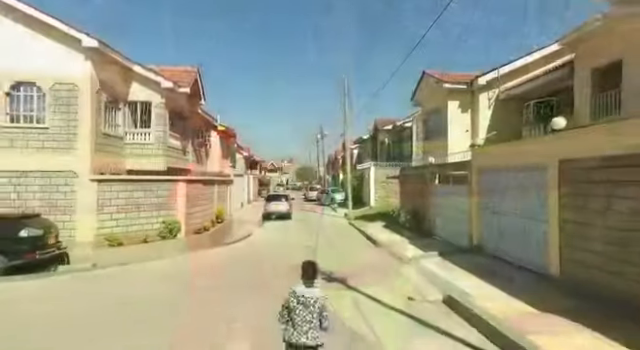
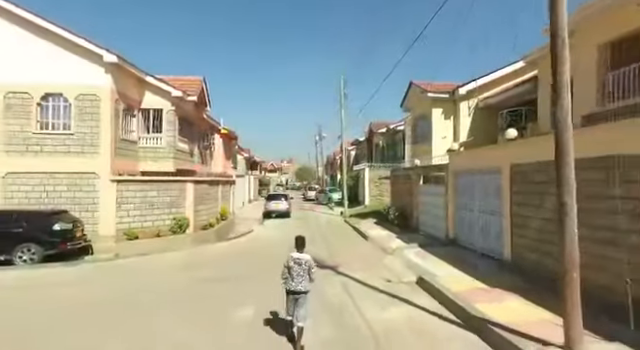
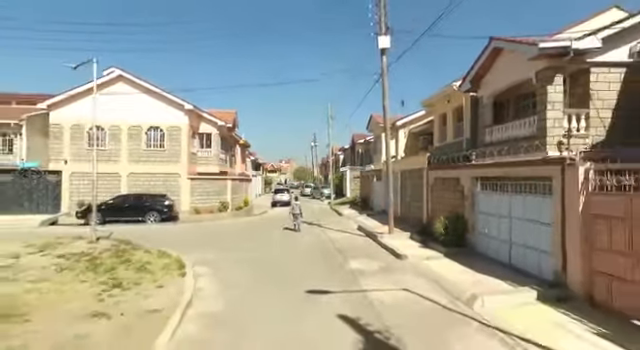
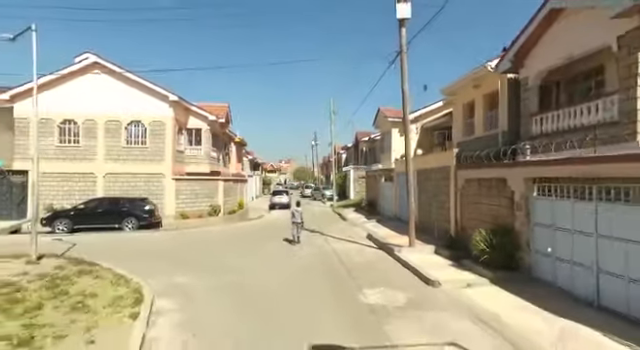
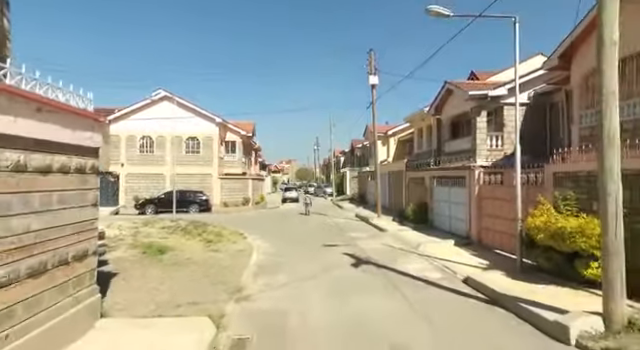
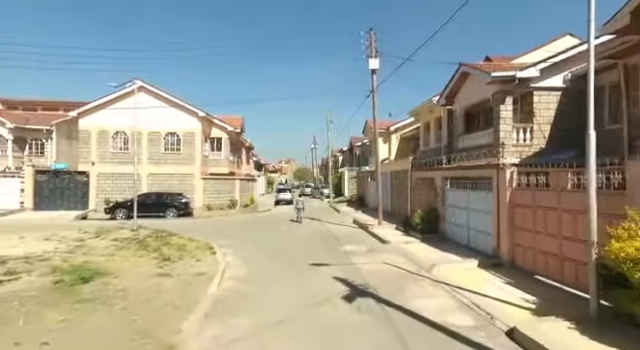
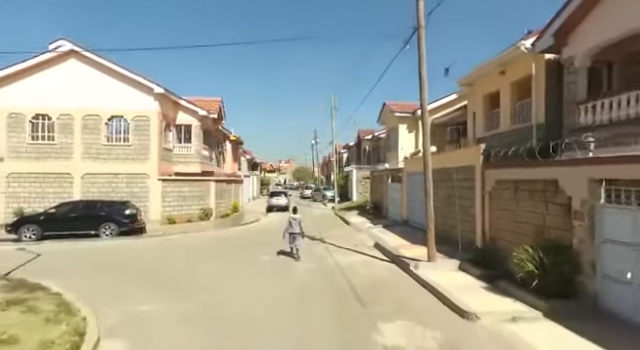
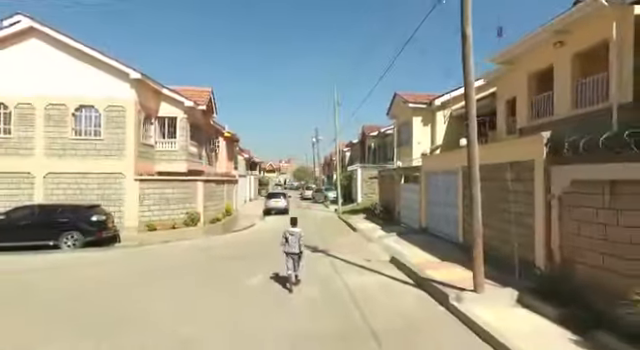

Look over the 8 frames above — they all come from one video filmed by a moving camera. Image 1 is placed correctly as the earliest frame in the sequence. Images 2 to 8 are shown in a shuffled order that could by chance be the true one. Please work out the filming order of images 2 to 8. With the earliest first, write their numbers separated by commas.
2, 8, 7, 4, 3, 6, 5
